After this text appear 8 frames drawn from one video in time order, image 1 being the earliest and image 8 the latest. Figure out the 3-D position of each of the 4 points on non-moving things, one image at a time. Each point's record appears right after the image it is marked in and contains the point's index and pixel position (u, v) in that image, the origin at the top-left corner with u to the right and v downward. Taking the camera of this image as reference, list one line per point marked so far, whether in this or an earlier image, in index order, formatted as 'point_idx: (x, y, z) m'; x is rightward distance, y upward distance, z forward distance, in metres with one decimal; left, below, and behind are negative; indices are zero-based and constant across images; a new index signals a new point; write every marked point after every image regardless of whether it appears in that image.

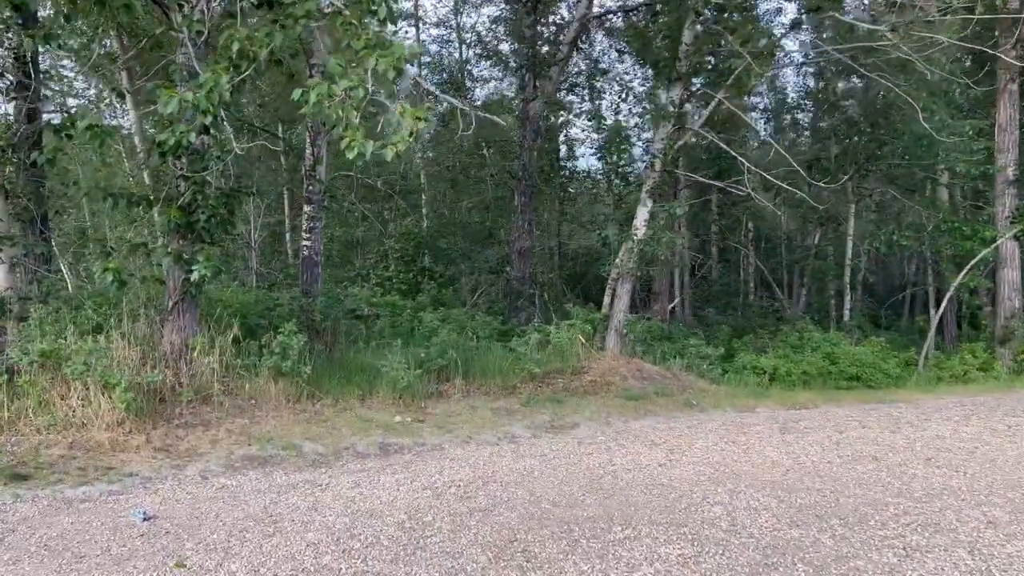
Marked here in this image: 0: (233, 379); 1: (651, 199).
0: (-2.6, -0.8, +7.5) m
1: (+1.8, +1.2, +10.5) m
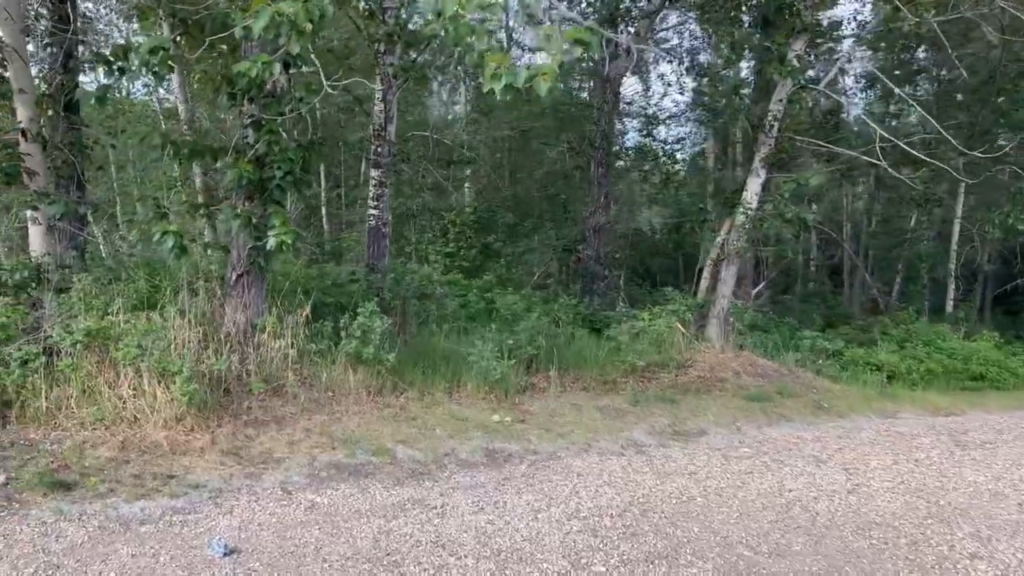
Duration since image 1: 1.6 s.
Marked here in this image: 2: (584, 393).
0: (-1.6, -0.6, +6.3) m
1: (+2.9, +1.4, +9.3) m
2: (+0.7, -1.0, +7.5) m
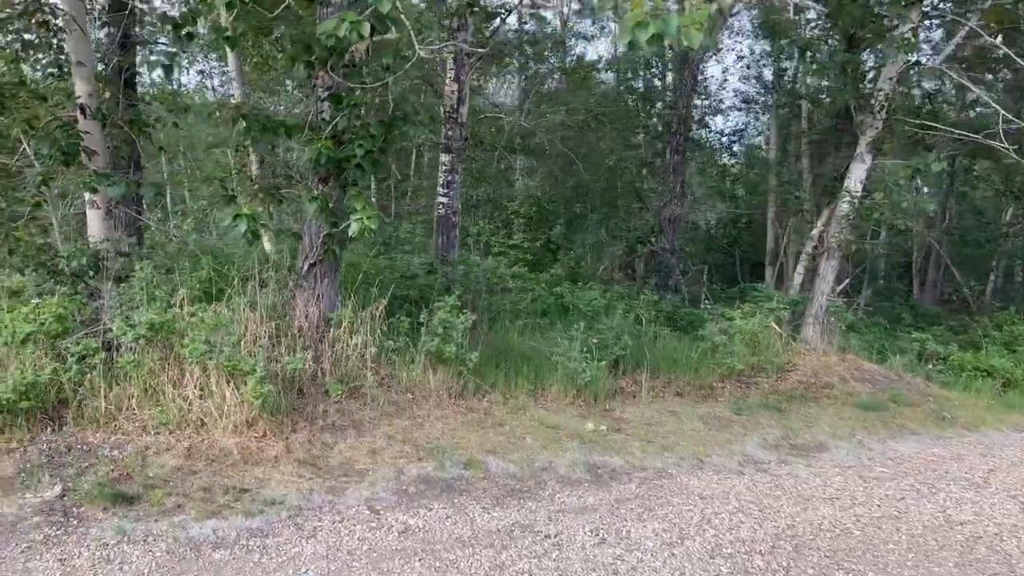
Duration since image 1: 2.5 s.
0: (-0.9, -0.6, +5.8) m
1: (+3.8, +1.4, +8.5) m
2: (+1.4, -0.9, +6.8) m
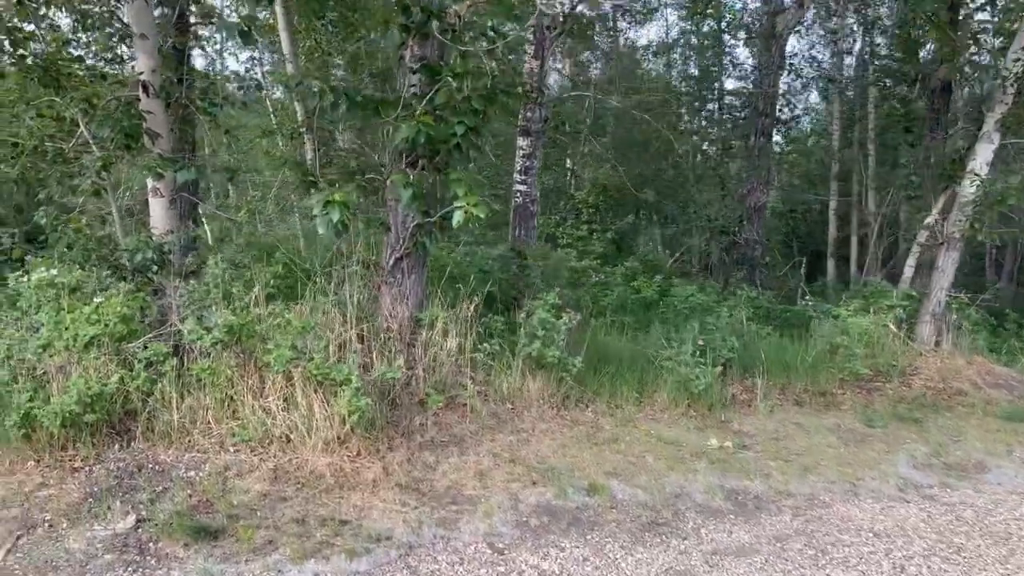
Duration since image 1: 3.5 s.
0: (-0.2, -0.5, +5.1) m
1: (+4.6, +1.5, +7.6) m
2: (+2.2, -0.9, +6.1) m
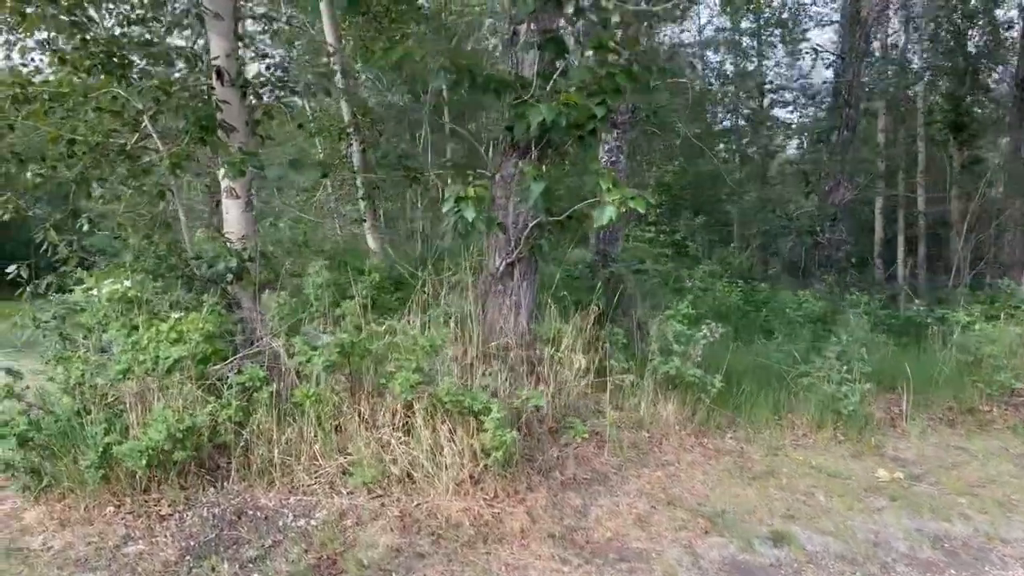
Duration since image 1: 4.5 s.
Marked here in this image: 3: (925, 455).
0: (+0.5, -0.6, +4.4) m
1: (+5.4, +1.5, +6.9) m
2: (+2.9, -0.9, +5.3) m
3: (+2.5, -1.0, +4.8) m
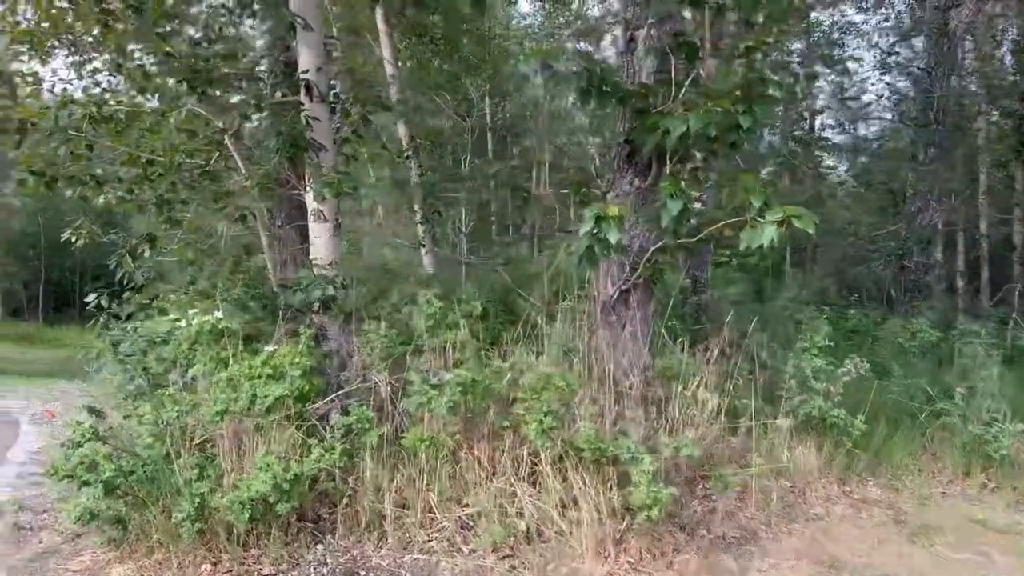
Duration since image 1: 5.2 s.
0: (+1.2, -0.7, +4.0) m
1: (+6.1, +1.2, +6.3) m
2: (+3.6, -1.1, +4.8) m
3: (+3.1, -1.2, +4.3) m
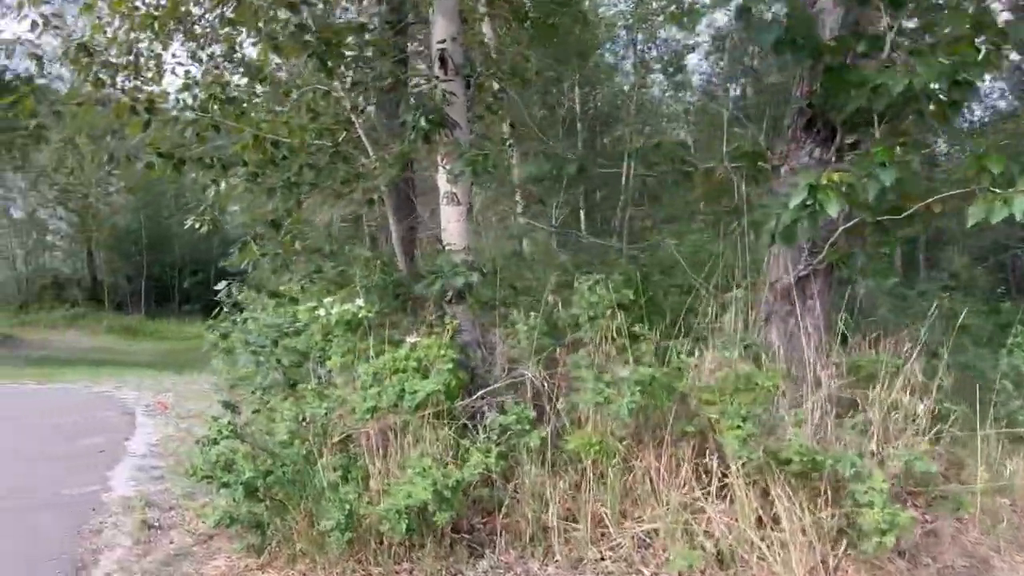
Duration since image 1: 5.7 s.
0: (+1.9, -0.7, +3.4) m
1: (+7.0, +1.3, +5.2) m
2: (+4.4, -1.0, +4.0) m
3: (+3.9, -1.1, +3.6) m
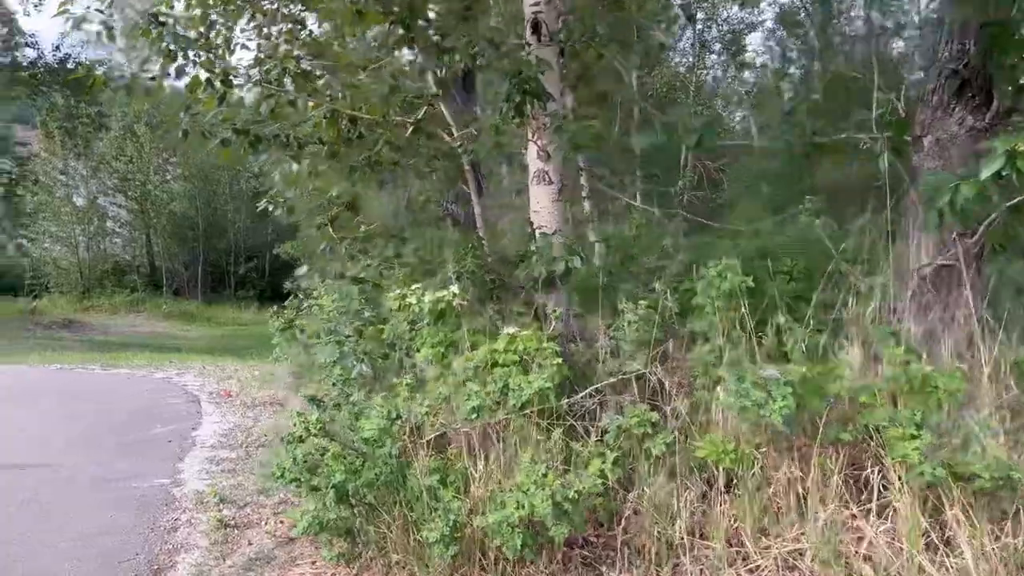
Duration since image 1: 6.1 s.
0: (+2.3, -0.6, +3.0) m
1: (+7.5, +1.4, +4.5) m
2: (+4.8, -1.0, +3.4) m
3: (+4.3, -1.0, +3.0) m
